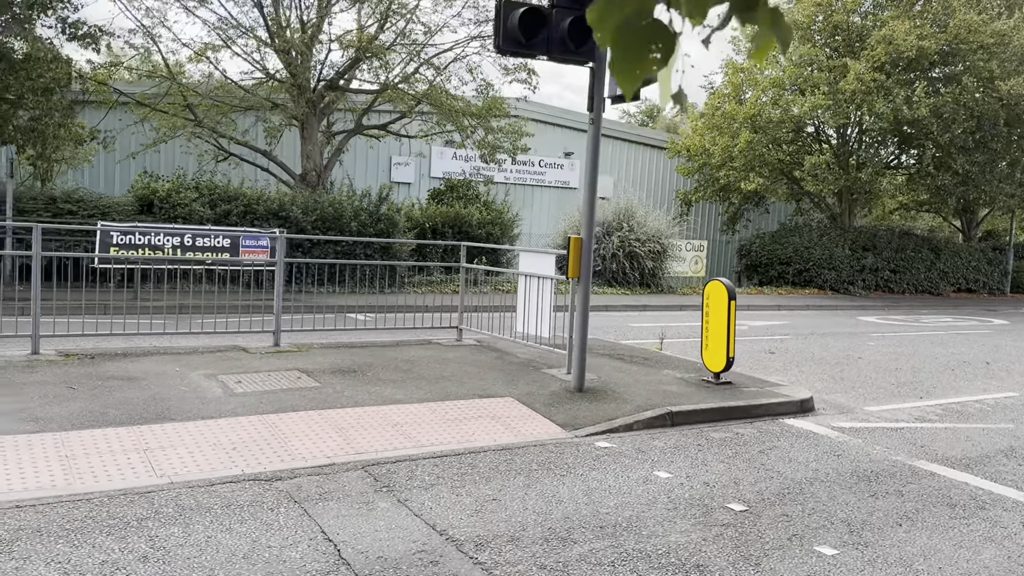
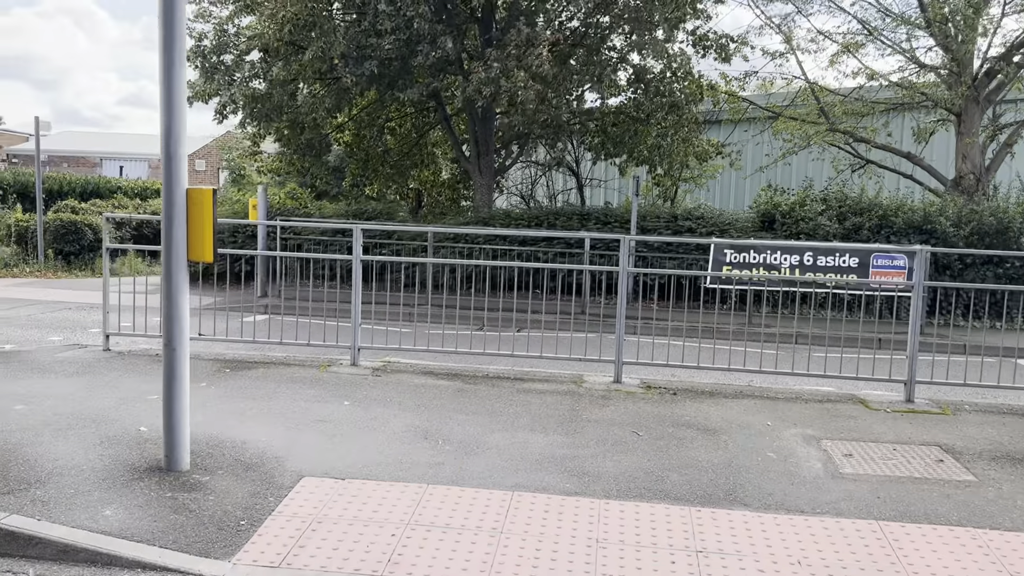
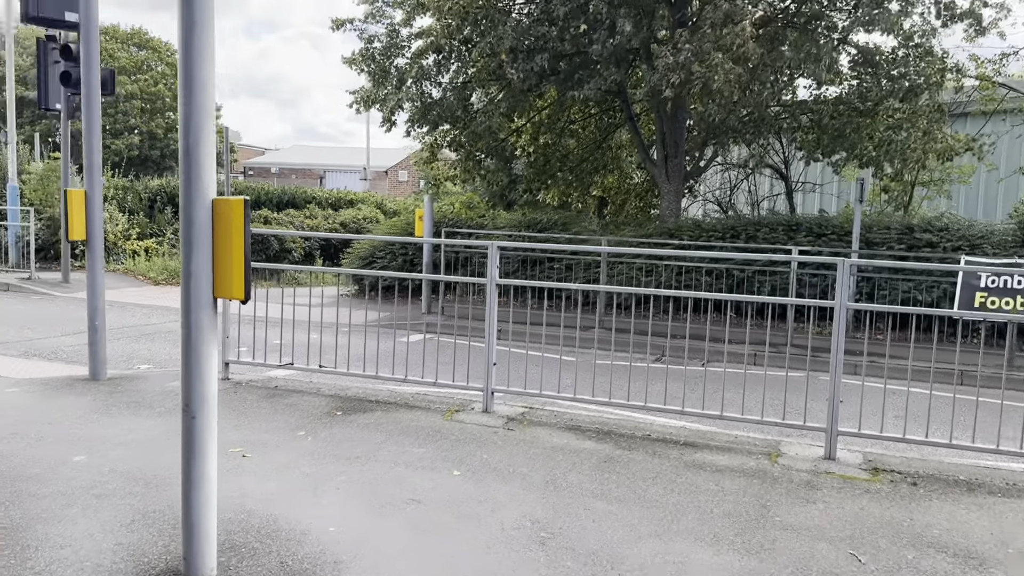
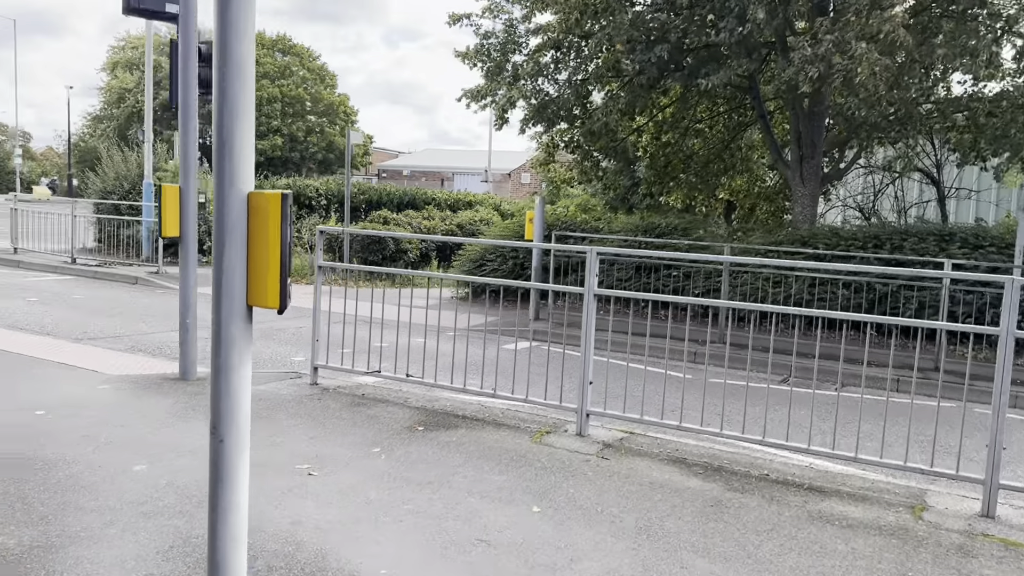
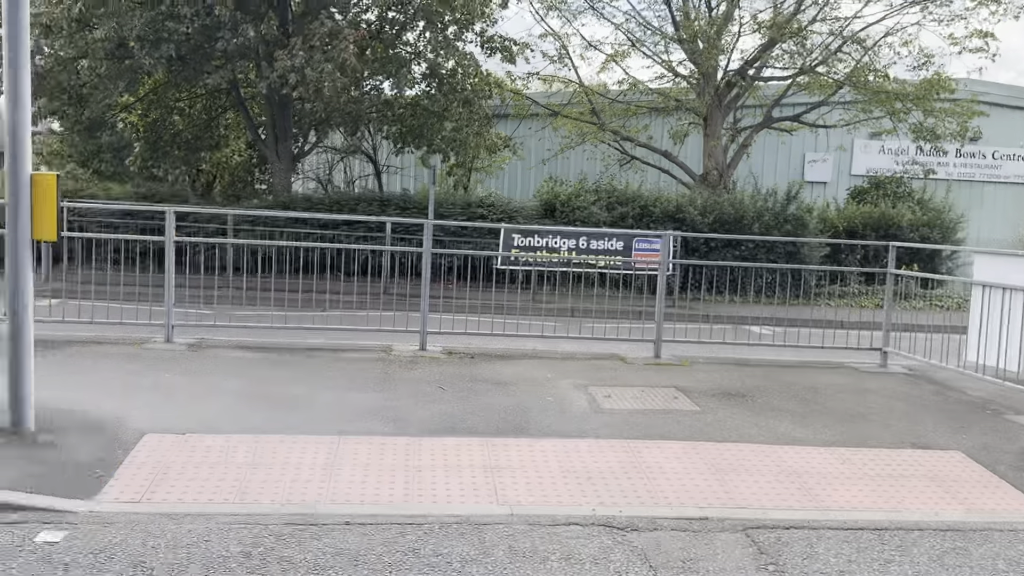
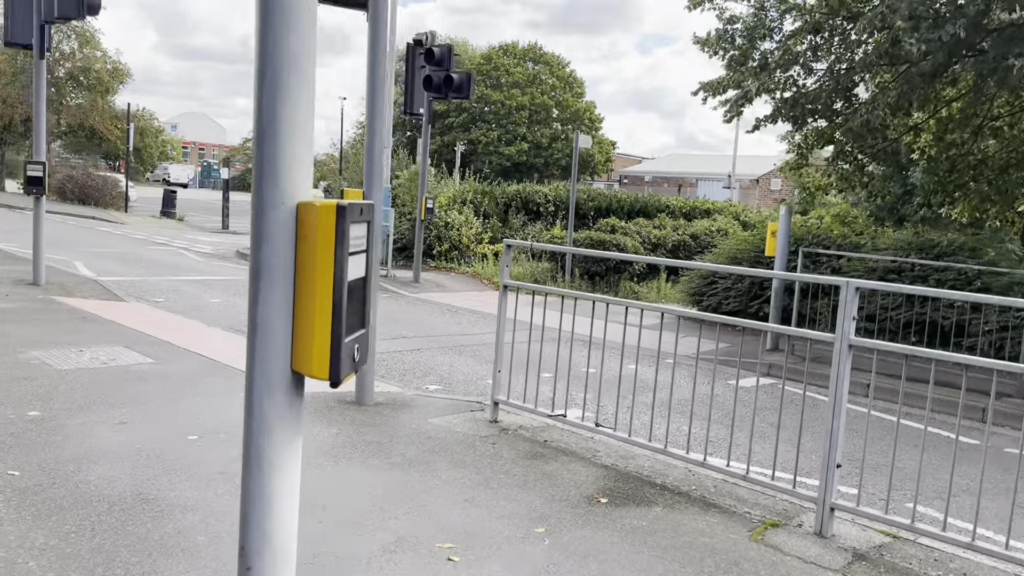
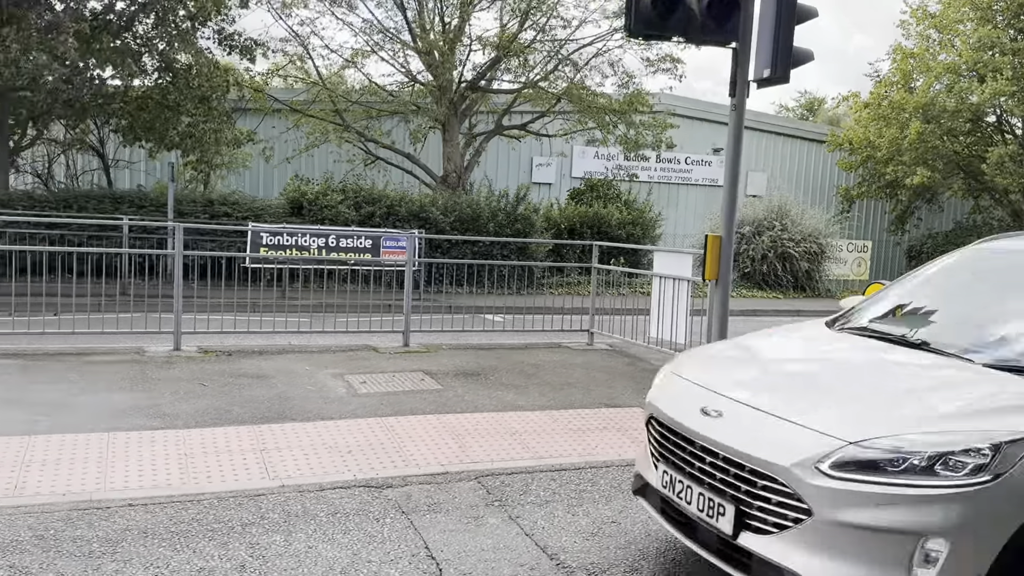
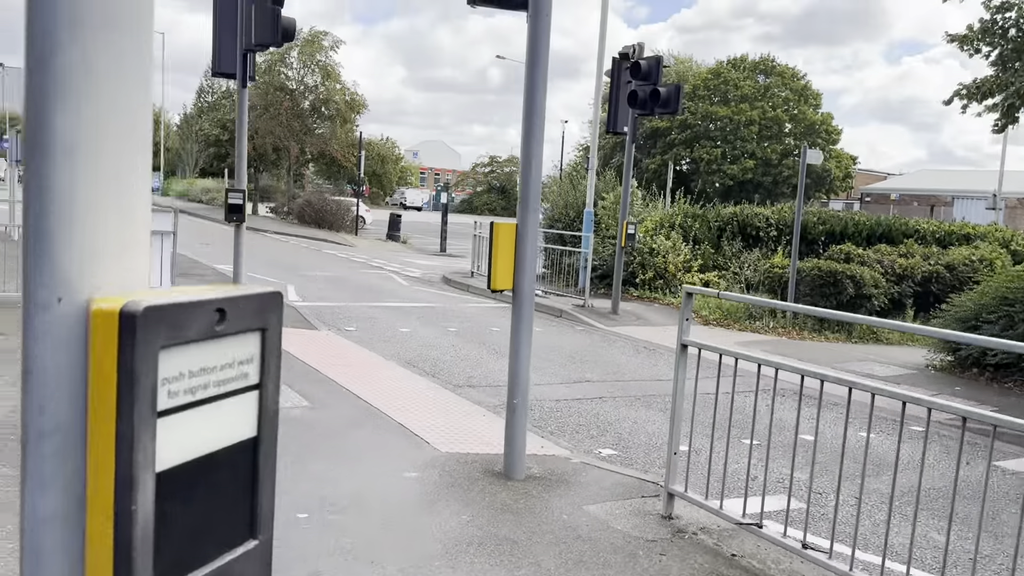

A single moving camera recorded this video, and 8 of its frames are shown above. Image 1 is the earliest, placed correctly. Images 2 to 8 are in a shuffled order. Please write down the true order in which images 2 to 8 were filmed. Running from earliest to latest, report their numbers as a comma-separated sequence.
7, 5, 2, 3, 4, 6, 8
